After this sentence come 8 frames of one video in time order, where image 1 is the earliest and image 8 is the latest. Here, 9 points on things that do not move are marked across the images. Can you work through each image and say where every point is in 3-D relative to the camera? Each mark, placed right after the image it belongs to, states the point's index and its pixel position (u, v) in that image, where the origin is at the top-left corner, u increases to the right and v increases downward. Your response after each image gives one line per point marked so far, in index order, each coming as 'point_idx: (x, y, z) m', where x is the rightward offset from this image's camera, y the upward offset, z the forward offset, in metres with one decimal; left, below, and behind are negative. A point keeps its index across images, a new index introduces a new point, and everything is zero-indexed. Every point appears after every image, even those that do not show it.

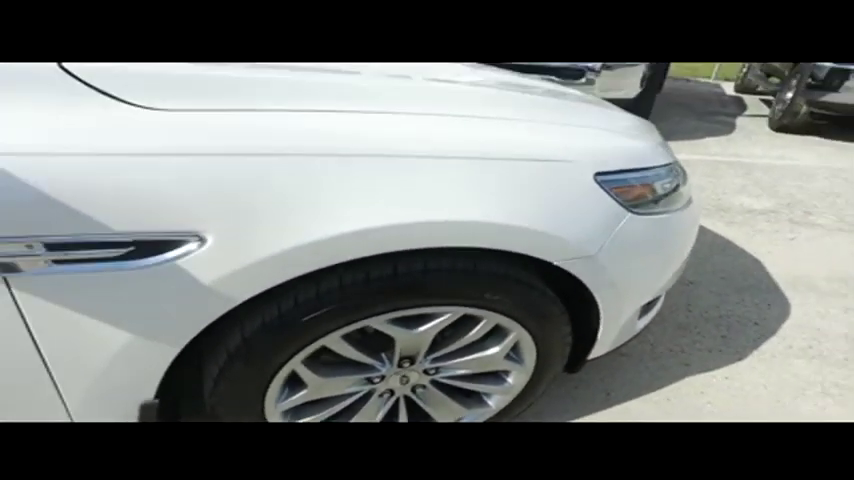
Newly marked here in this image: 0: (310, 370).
0: (-0.3, -0.4, +1.5) m
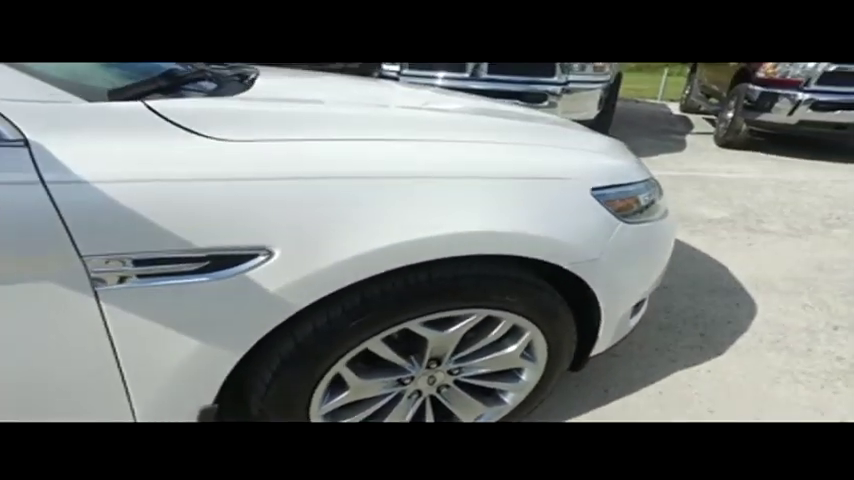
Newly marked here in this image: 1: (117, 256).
0: (-0.2, -0.4, +1.6) m
1: (-0.7, 0.0, +1.2) m
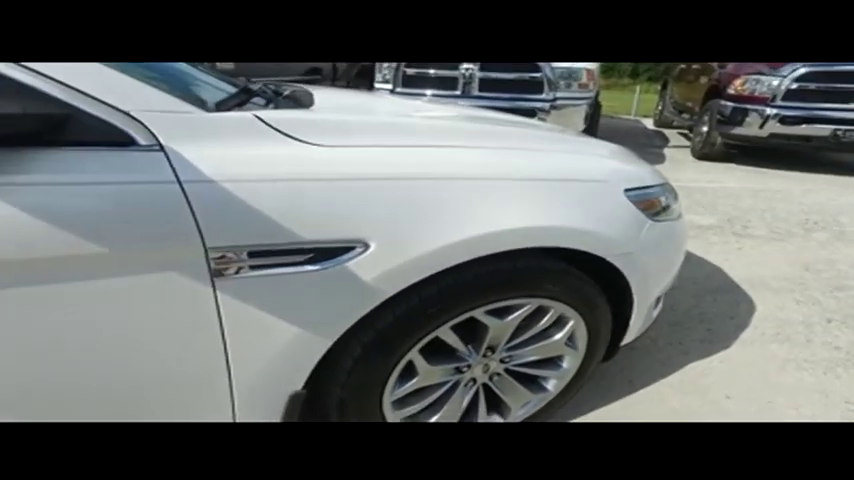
0: (0.0, -0.4, +1.7) m
1: (-0.5, 0.0, +1.3) m
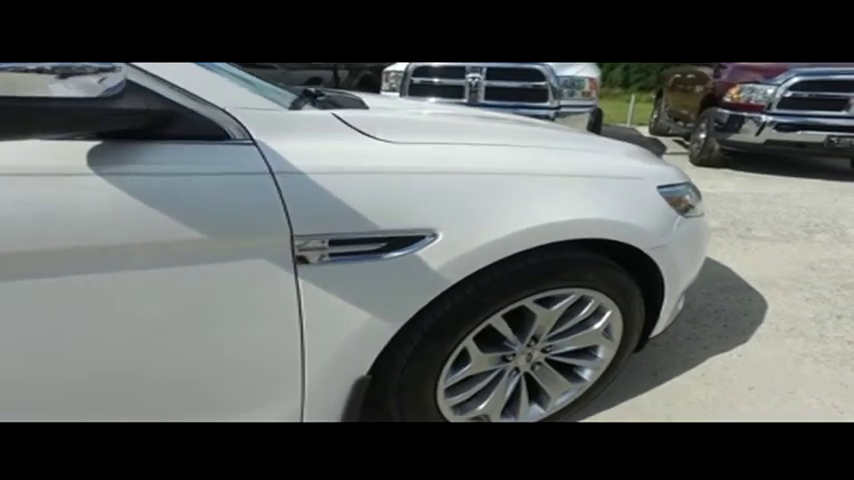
0: (+0.1, -0.4, +1.8) m
1: (-0.3, 0.0, +1.4) m
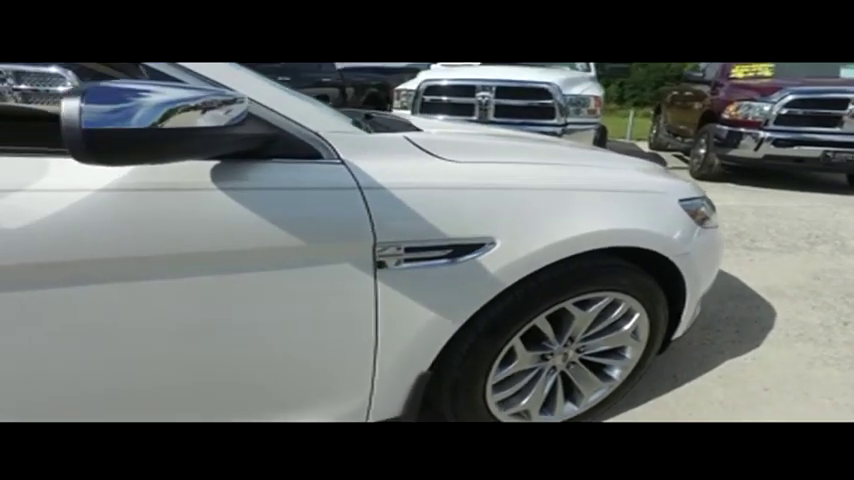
0: (+0.3, -0.4, +2.0) m
1: (-0.1, 0.0, +1.5) m
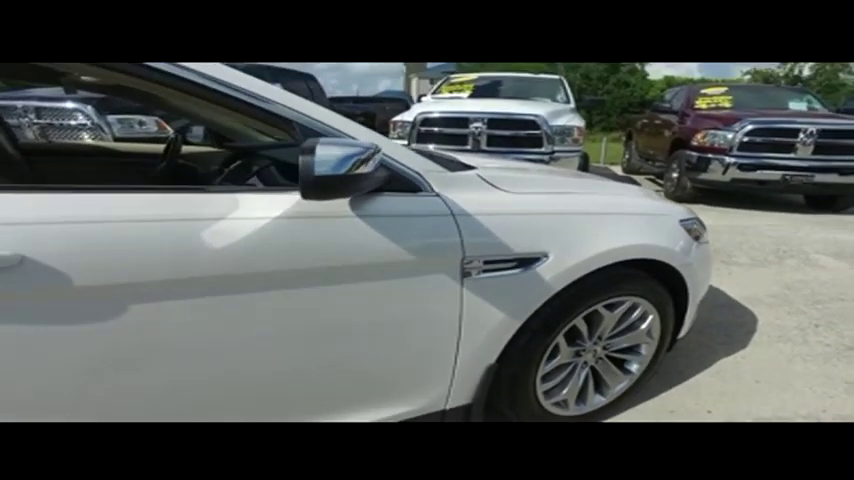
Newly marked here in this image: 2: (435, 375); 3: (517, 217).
0: (+0.6, -0.5, +2.4) m
1: (+0.2, -0.1, +1.9) m
2: (0.0, -0.5, +2.1) m
3: (+0.4, +0.1, +2.1) m
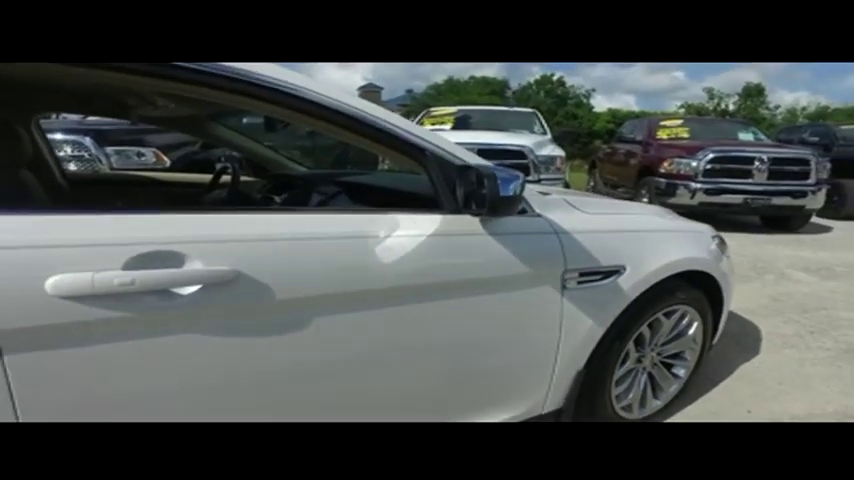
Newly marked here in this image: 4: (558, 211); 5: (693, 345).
0: (+1.0, -0.5, +2.6) m
1: (+0.6, -0.1, +2.1) m
2: (+0.5, -0.6, +2.2) m
3: (+0.8, 0.0, +2.3) m
4: (+0.6, +0.1, +2.3) m
5: (+1.6, -0.6, +3.0) m
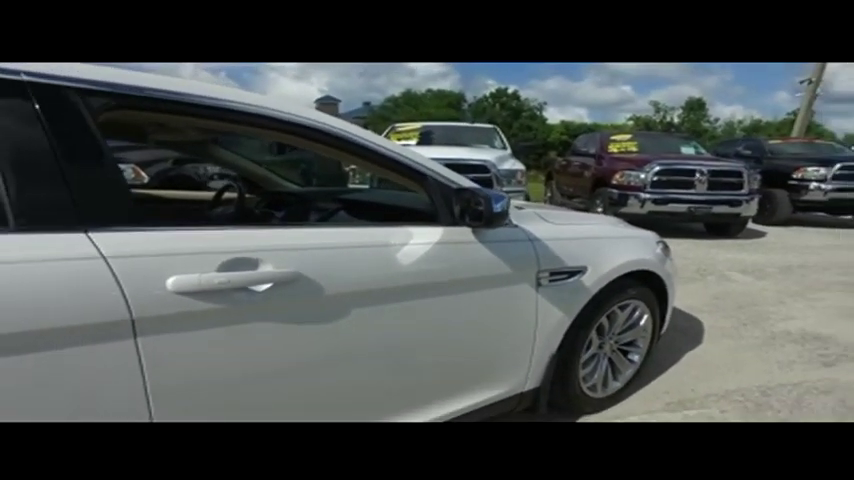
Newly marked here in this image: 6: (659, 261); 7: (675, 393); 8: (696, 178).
0: (+1.0, -0.6, +3.1) m
1: (+0.6, -0.2, +2.6) m
2: (+0.5, -0.6, +2.7) m
3: (+0.8, 0.0, +2.8) m
4: (+0.6, +0.1, +2.8) m
5: (+1.5, -0.6, +3.5) m
6: (+1.6, -0.1, +3.5) m
7: (+1.7, -1.1, +3.6) m
8: (+5.2, +1.2, +10.0) m
